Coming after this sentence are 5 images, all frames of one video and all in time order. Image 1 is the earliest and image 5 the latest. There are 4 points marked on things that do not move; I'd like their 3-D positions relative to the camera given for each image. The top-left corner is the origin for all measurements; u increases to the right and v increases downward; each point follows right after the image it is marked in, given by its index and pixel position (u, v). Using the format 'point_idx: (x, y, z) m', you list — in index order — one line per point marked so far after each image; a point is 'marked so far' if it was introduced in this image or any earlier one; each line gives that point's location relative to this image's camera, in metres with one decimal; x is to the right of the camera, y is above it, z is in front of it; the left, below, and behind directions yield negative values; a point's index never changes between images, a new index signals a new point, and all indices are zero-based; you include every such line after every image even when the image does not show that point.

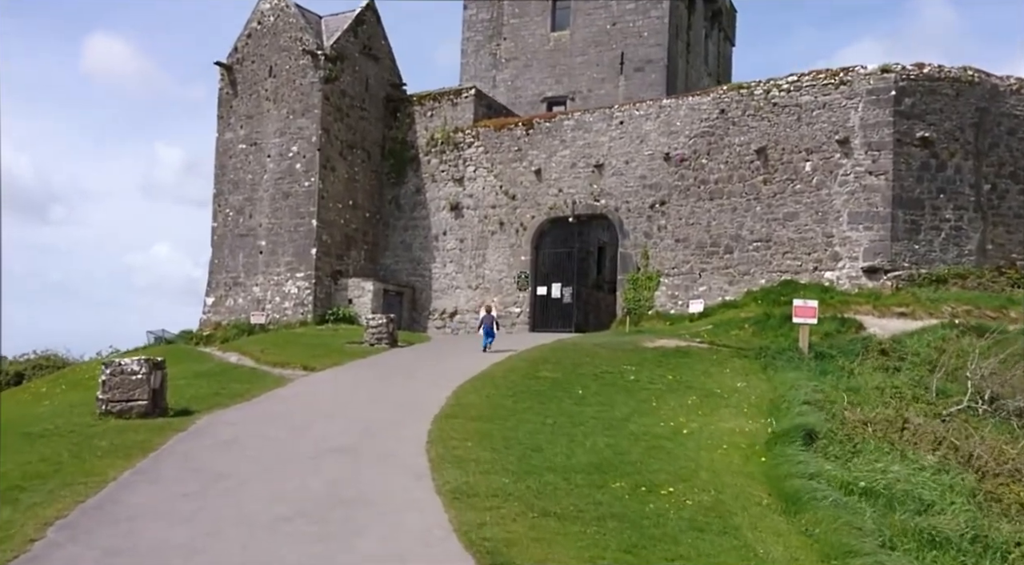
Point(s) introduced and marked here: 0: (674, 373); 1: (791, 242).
0: (+2.5, -1.4, +12.9) m
1: (+5.7, +0.8, +17.1) m
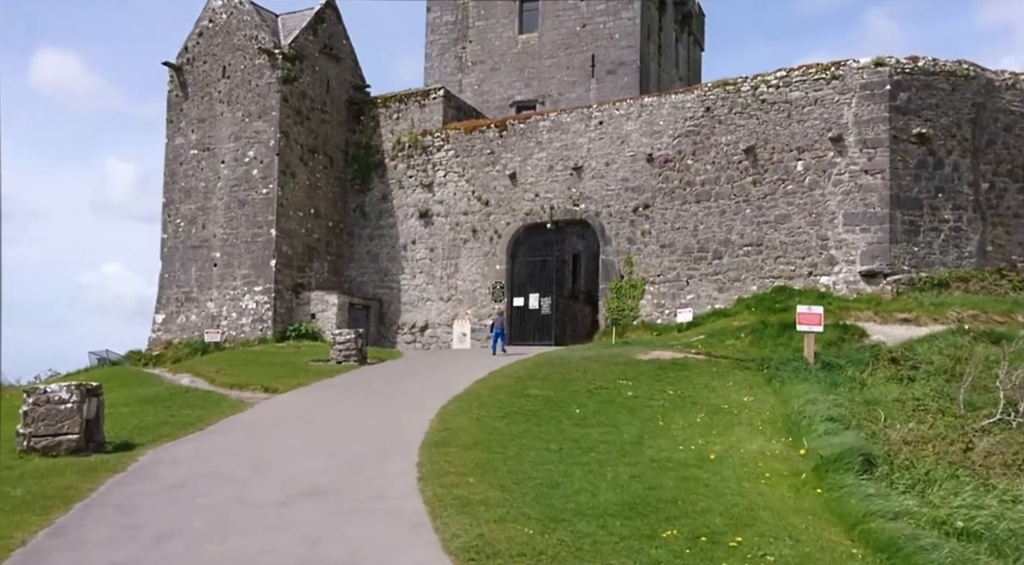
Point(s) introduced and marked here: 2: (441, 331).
0: (+2.3, -1.5, +11.8) m
1: (+5.3, +0.7, +16.2) m
2: (-1.7, -1.1, +19.7) m
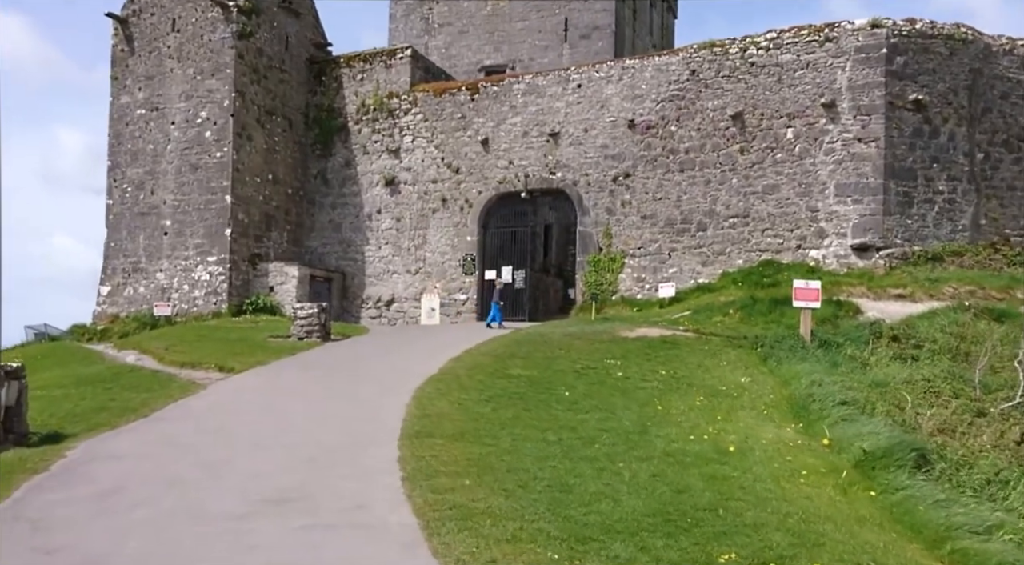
0: (+2.0, -1.1, +11.0) m
1: (+4.8, +1.2, +15.5) m
2: (-2.3, -0.5, +18.6) m
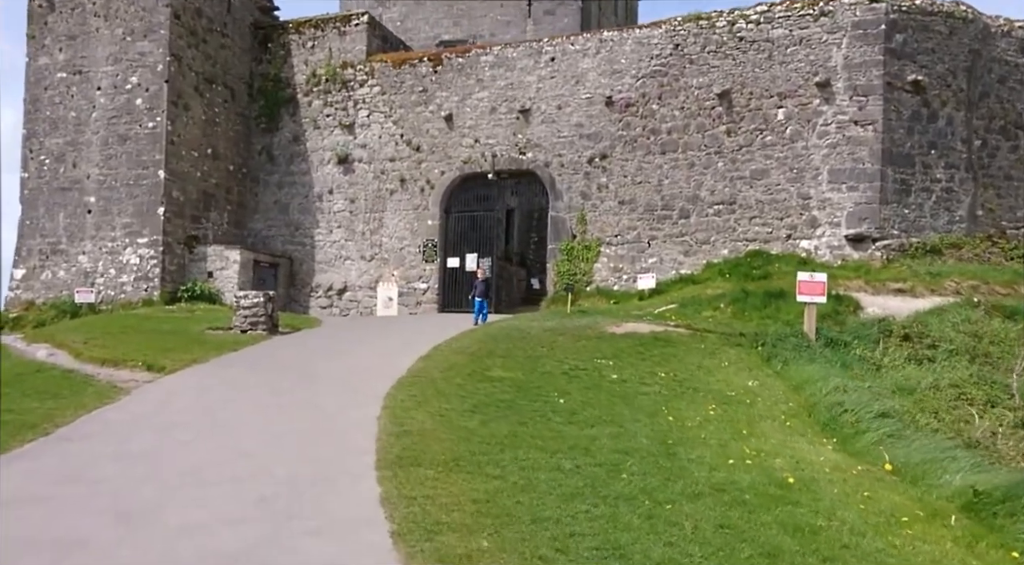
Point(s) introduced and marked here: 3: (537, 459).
0: (+1.8, -1.0, +9.7) m
1: (+4.3, +1.3, +14.4) m
2: (-3.1, -0.2, +17.1) m
3: (+0.2, -1.2, +5.6) m
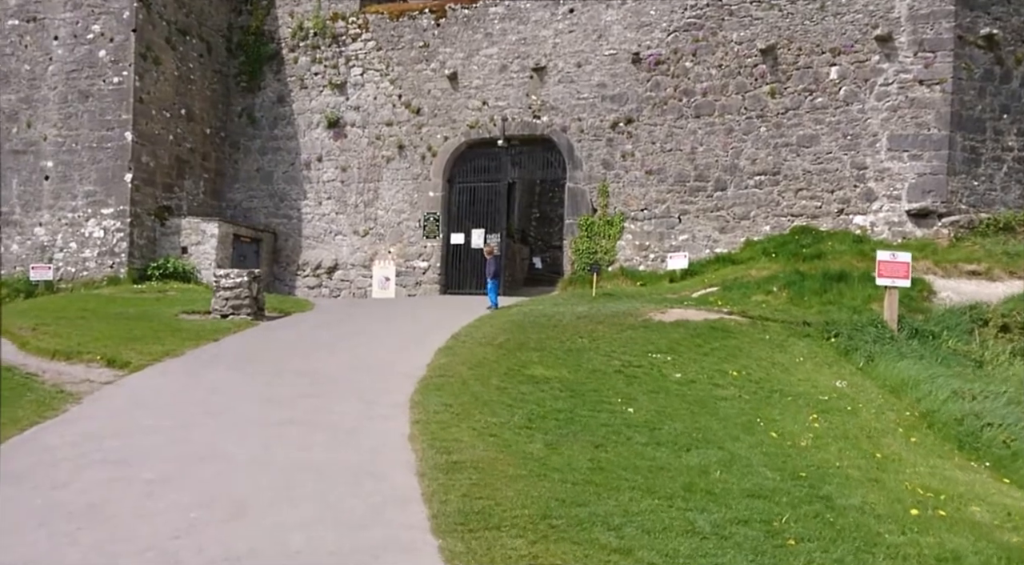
0: (+2.2, -0.8, +8.1) m
1: (+4.5, +1.6, +12.8) m
2: (-2.9, +0.2, +15.3) m
3: (+0.7, -1.1, +3.9) m
